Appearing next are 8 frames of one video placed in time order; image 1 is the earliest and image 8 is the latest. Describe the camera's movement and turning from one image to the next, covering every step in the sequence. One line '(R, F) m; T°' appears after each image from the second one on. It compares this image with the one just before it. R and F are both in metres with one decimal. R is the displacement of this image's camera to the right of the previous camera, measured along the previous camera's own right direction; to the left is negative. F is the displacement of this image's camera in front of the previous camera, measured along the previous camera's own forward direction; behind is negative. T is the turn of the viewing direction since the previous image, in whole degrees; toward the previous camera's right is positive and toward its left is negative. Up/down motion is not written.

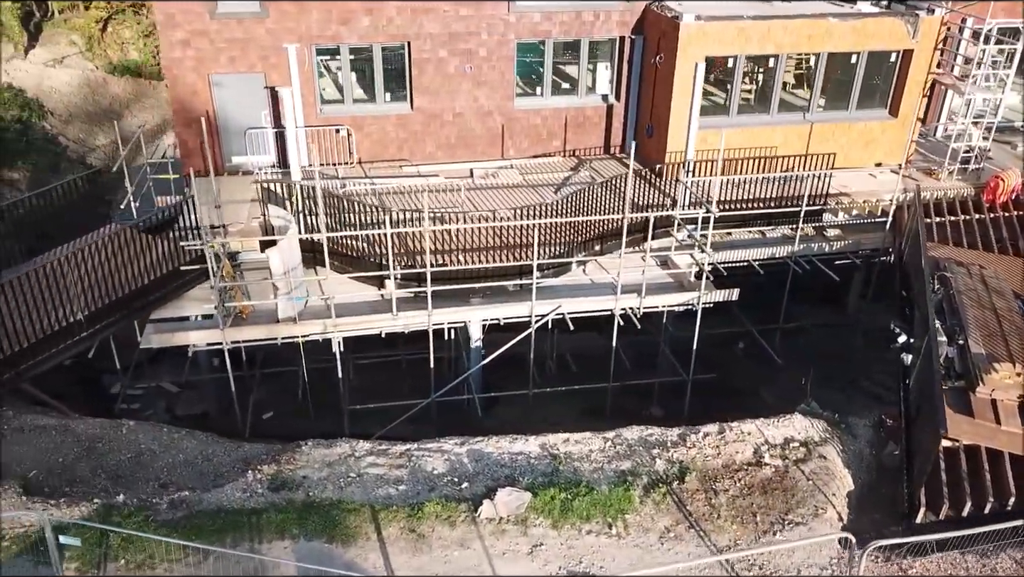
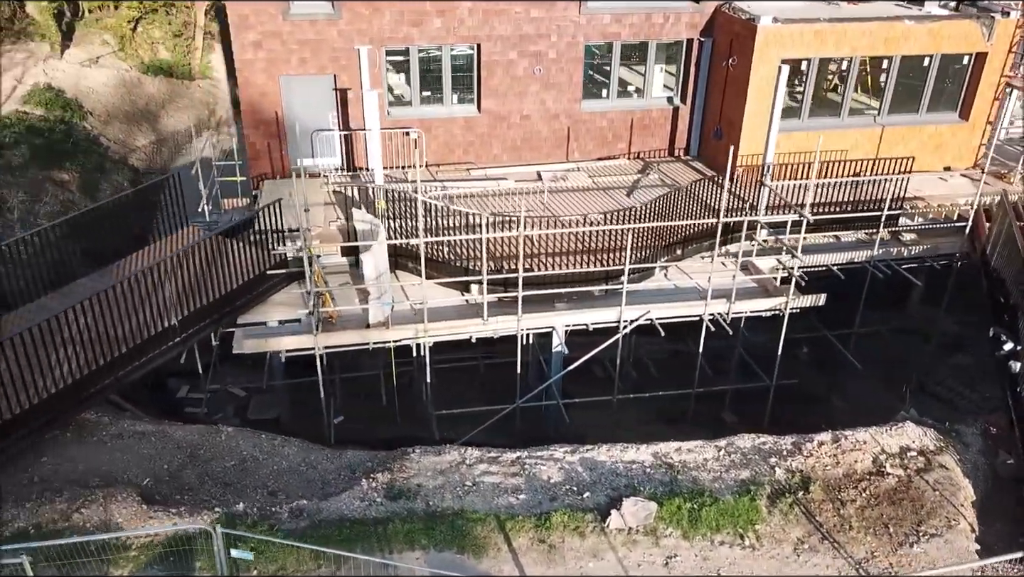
(-1.6, +0.1) m; 0°
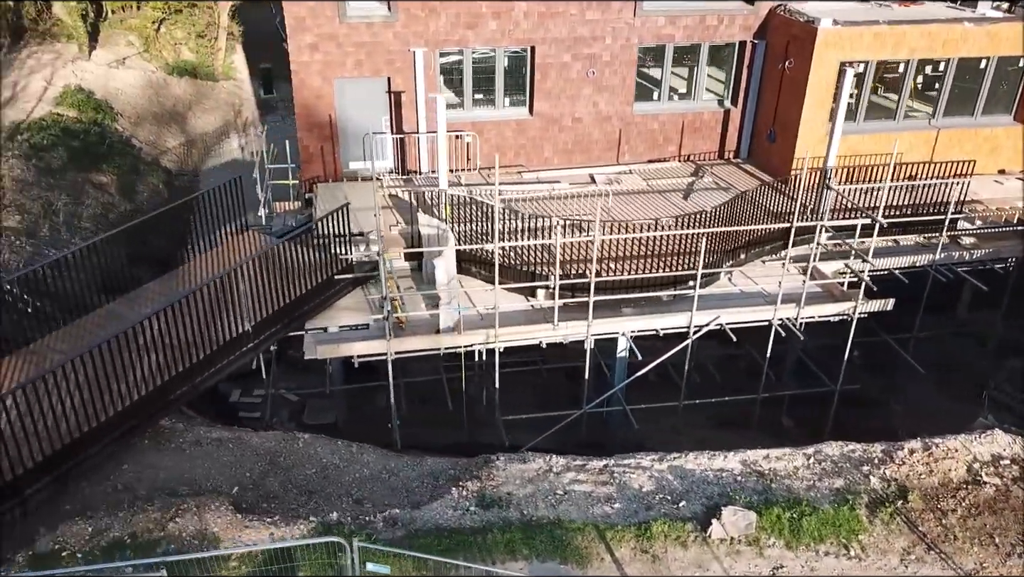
(-1.2, +0.1) m; 0°
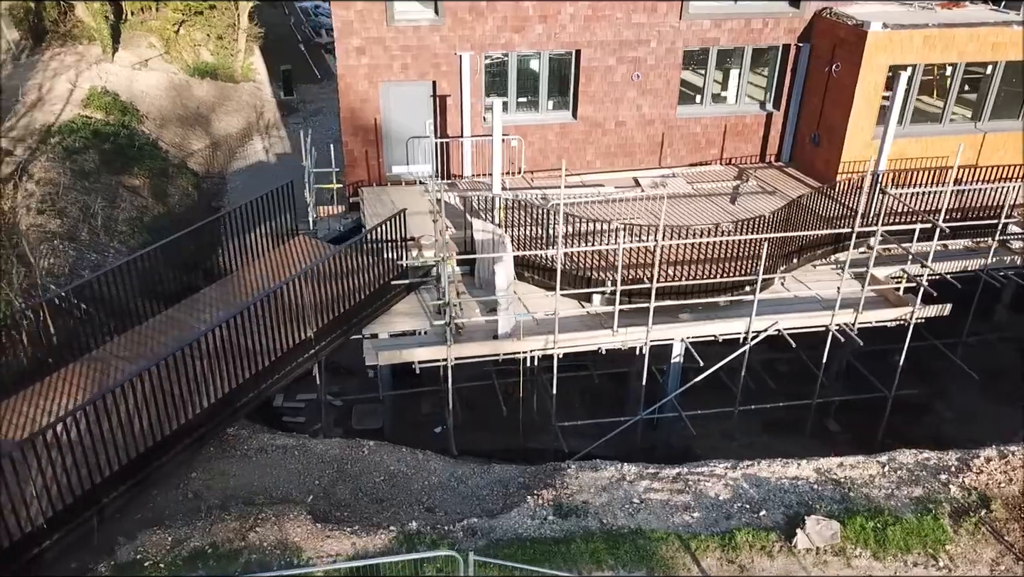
(-1.0, +0.1) m; 0°
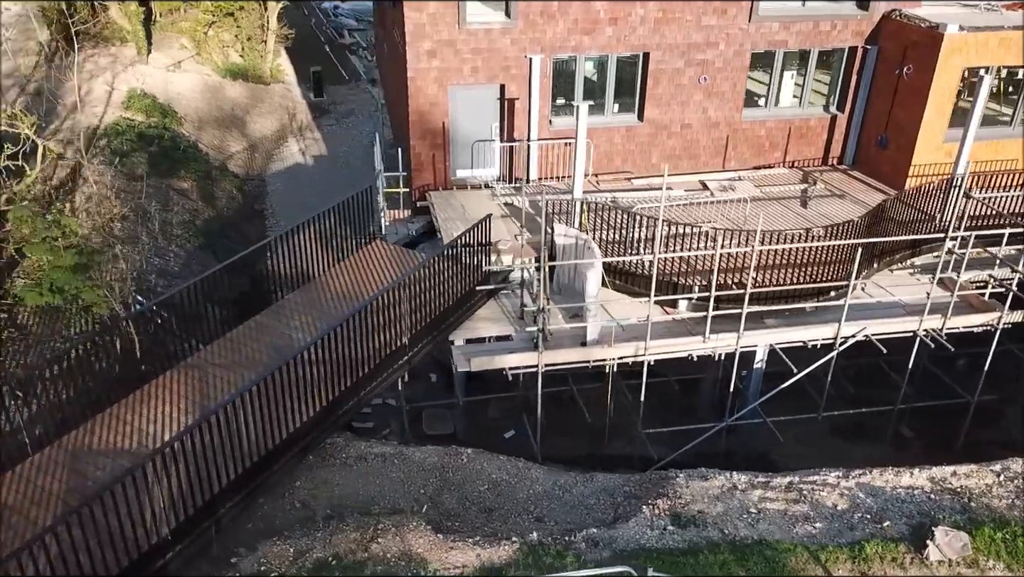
(-1.5, +0.1) m; 0°
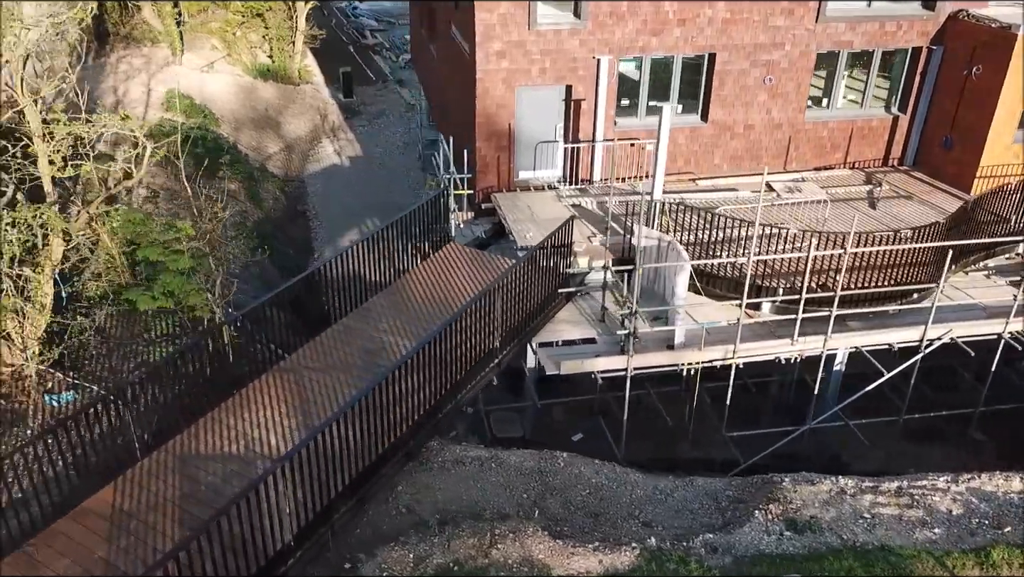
(-1.5, +0.1) m; 0°
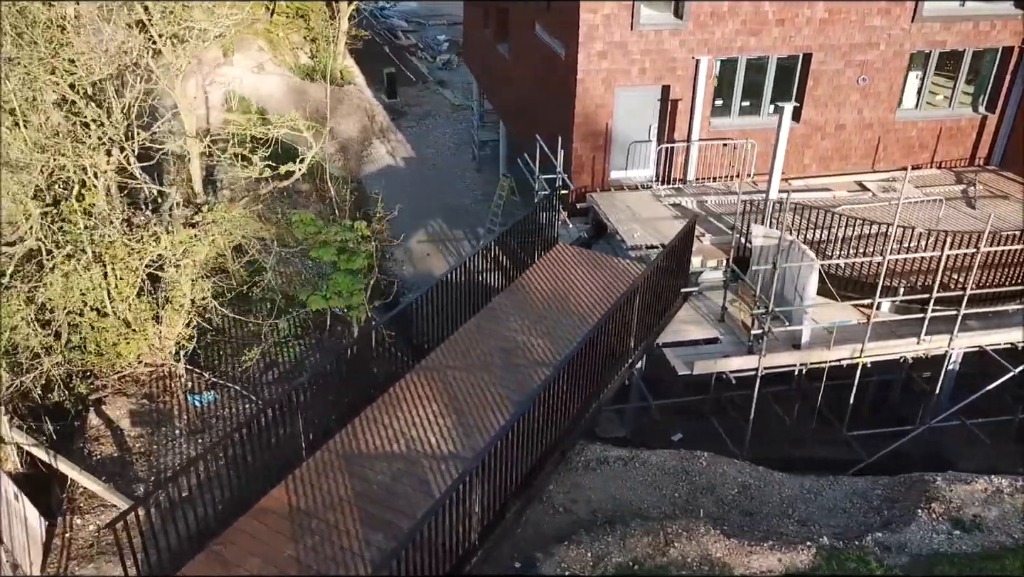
(-2.1, 0.0) m; 0°
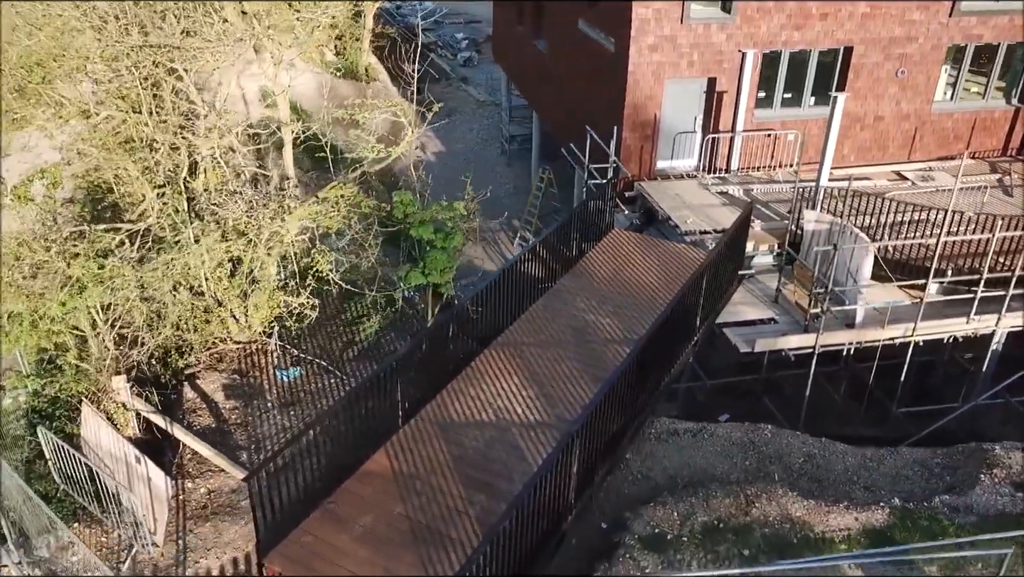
(-1.2, -0.4) m; 0°
